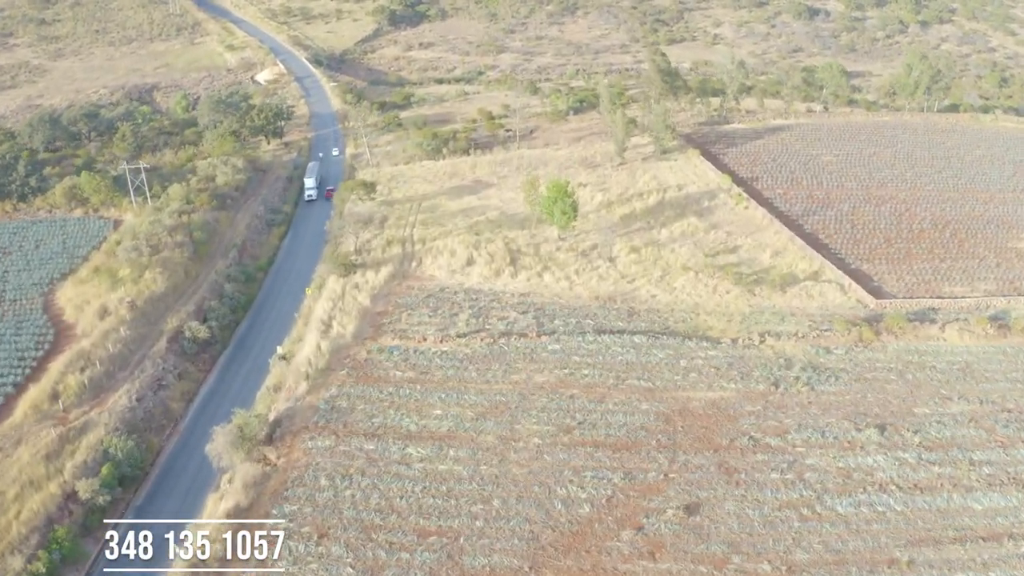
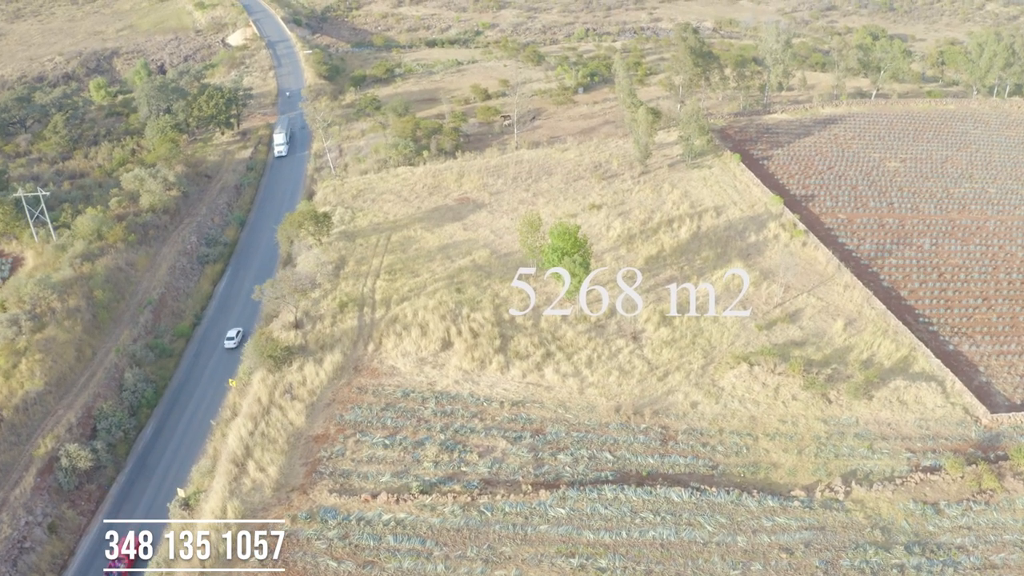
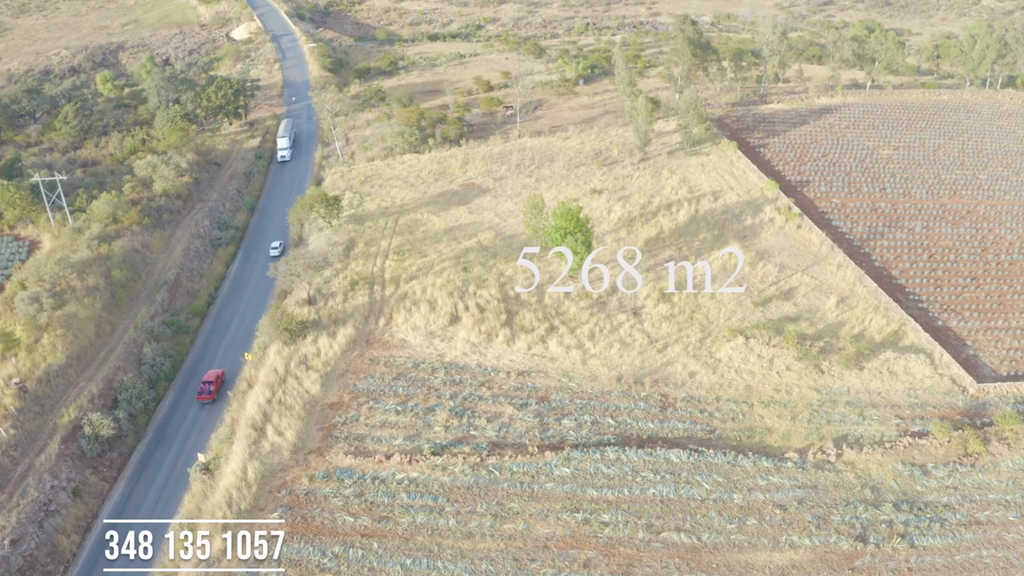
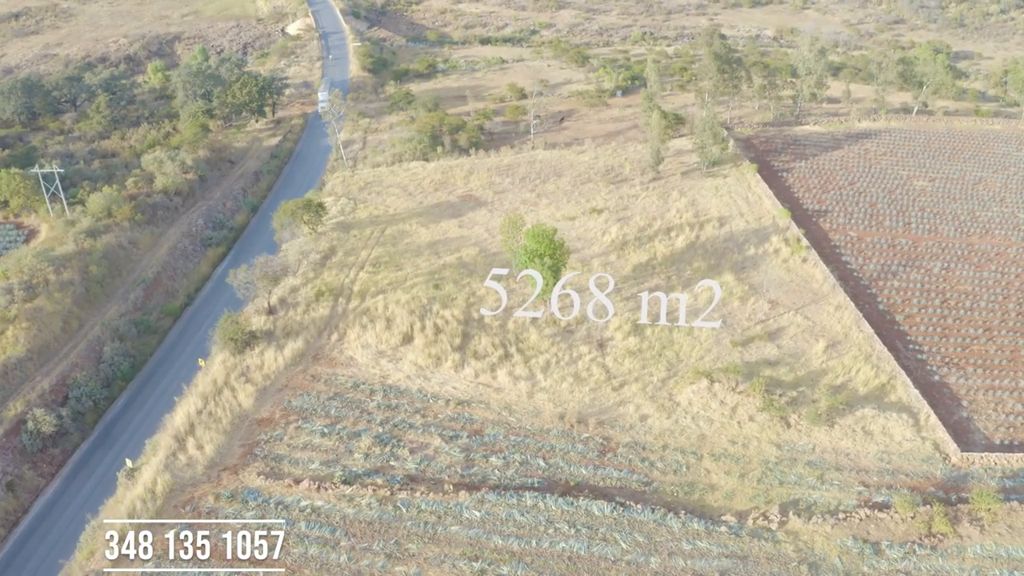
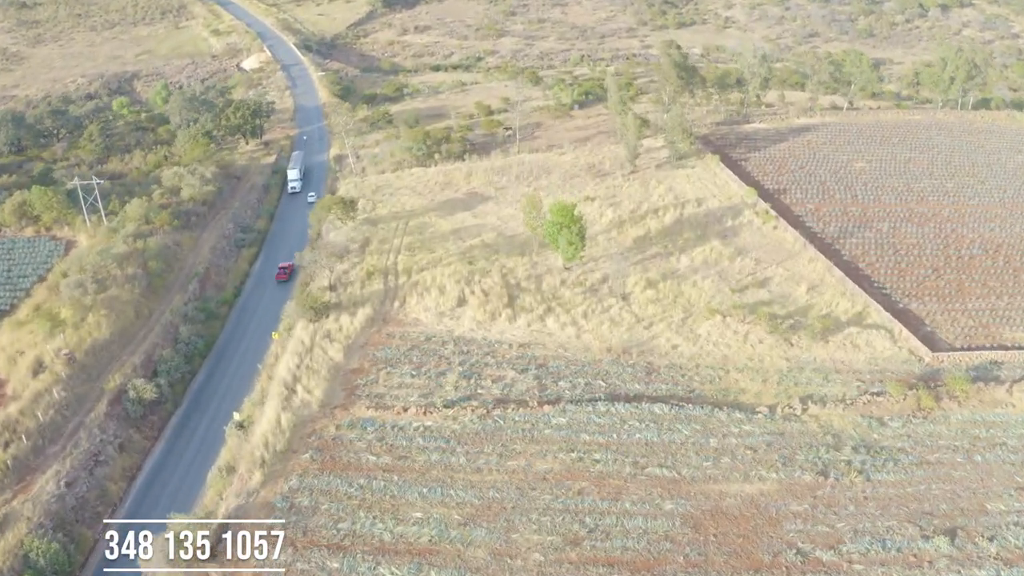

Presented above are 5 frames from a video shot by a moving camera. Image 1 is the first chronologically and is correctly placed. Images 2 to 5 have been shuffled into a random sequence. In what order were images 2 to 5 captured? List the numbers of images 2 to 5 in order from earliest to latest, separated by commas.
5, 3, 2, 4
